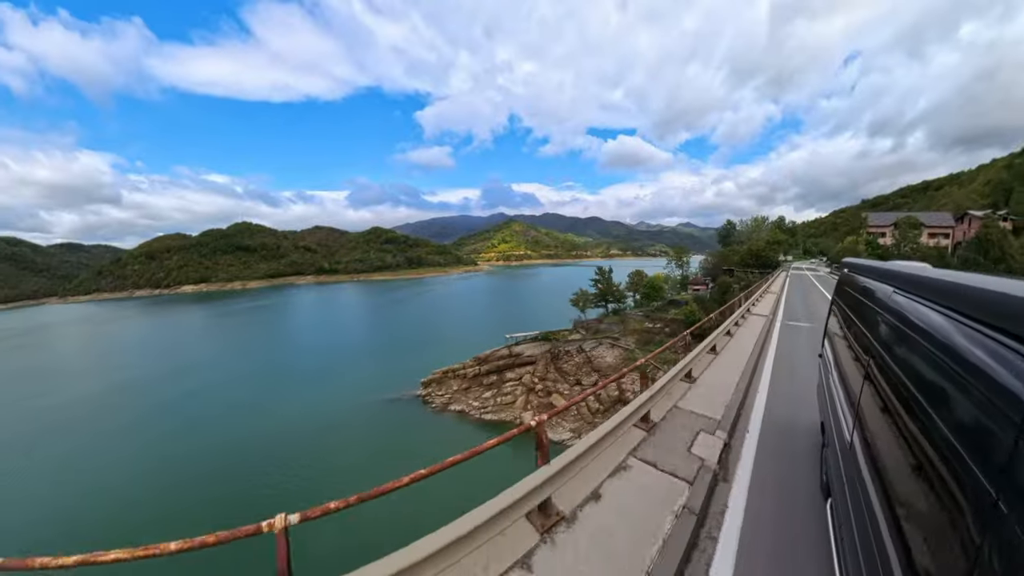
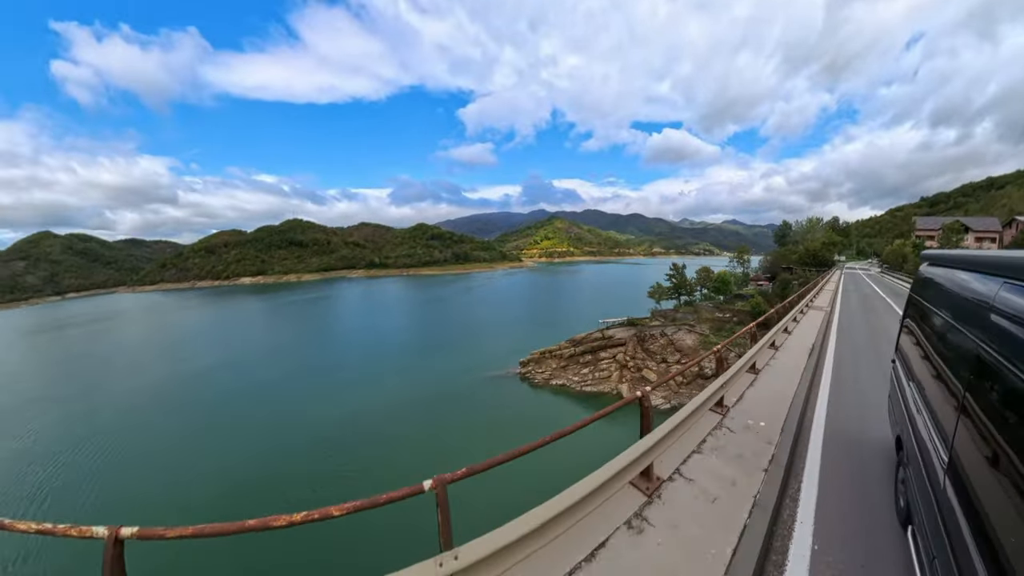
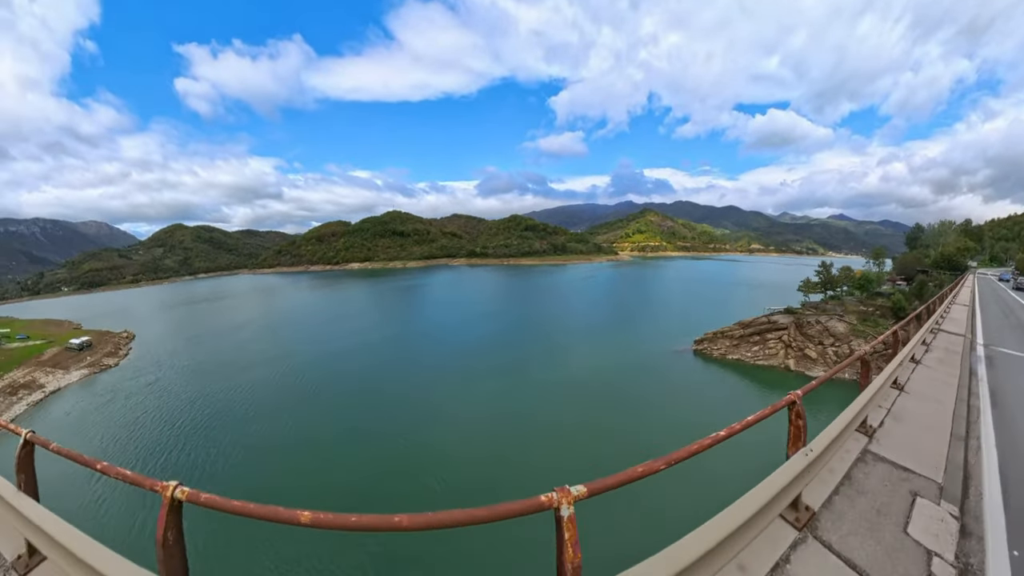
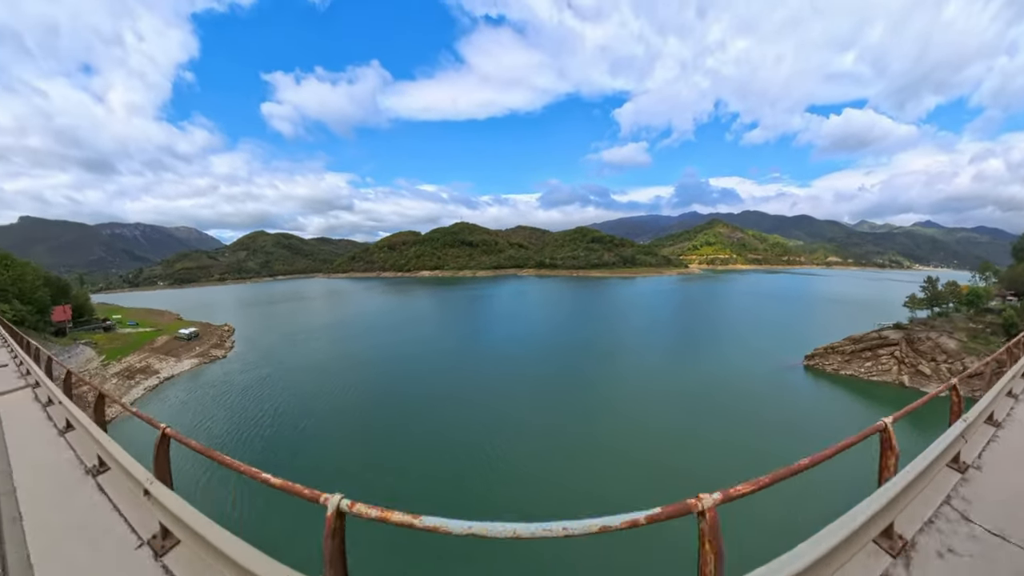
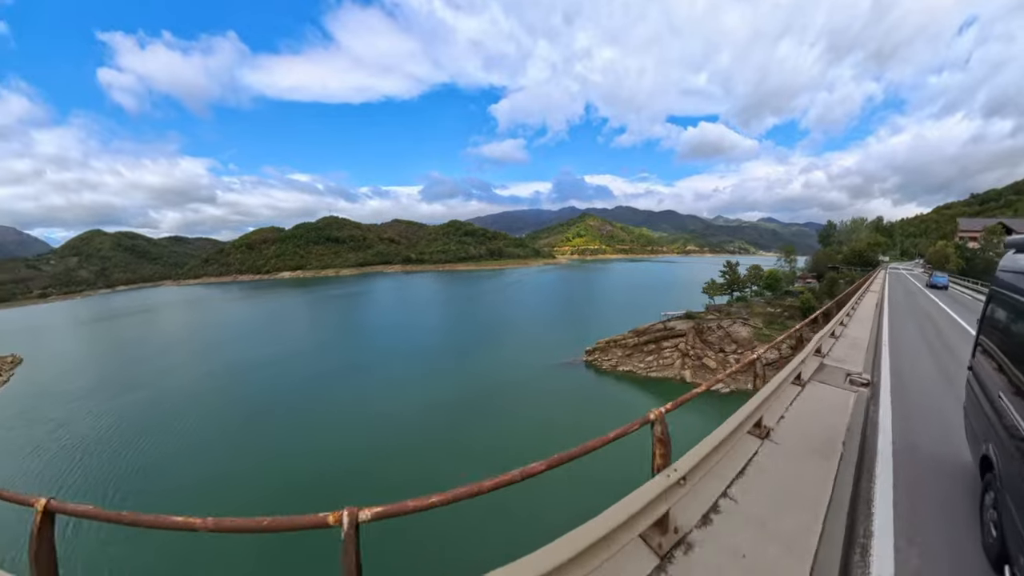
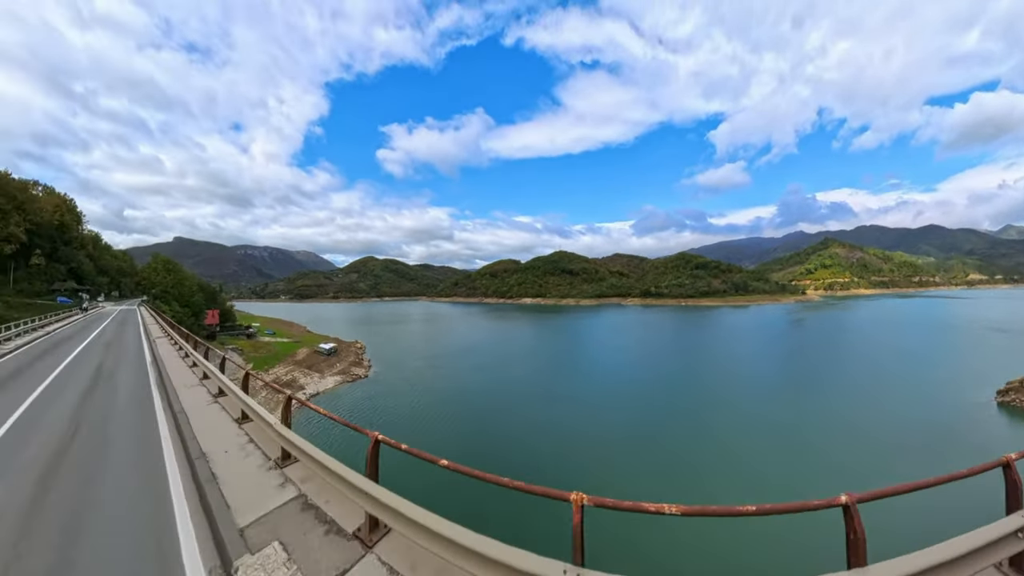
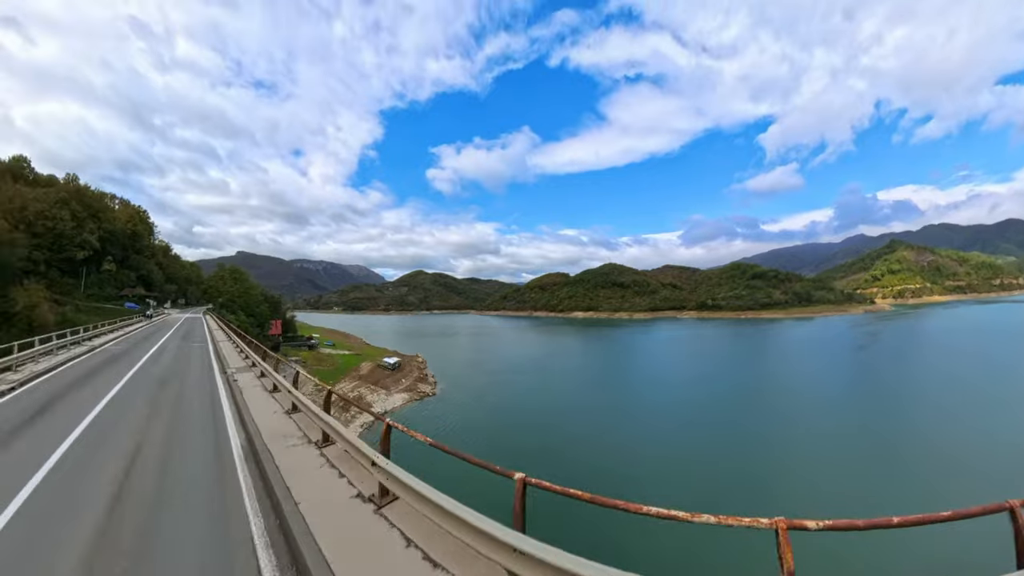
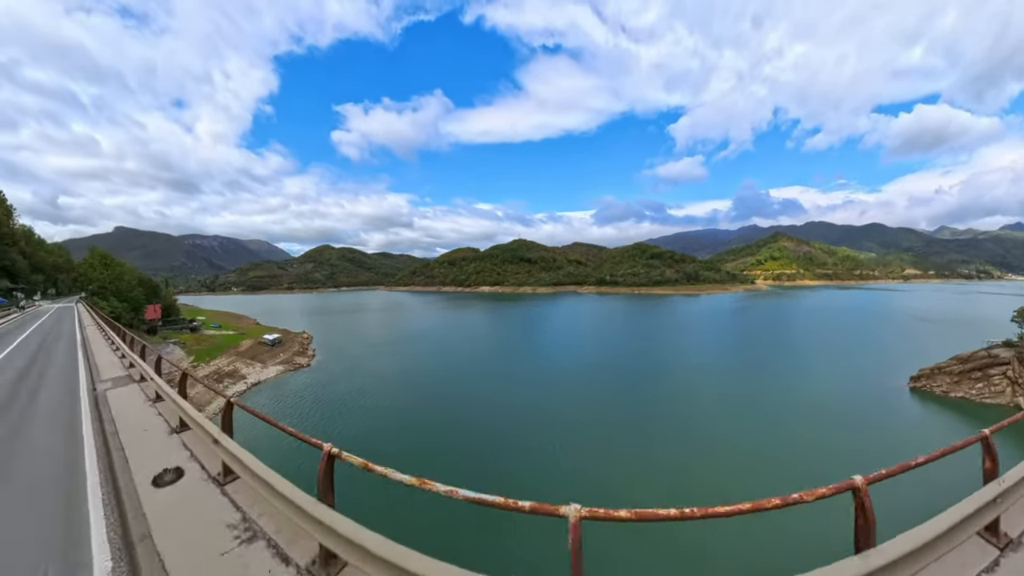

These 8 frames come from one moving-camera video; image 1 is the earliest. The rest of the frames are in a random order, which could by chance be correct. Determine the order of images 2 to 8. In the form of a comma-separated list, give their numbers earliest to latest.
2, 5, 3, 4, 8, 6, 7
